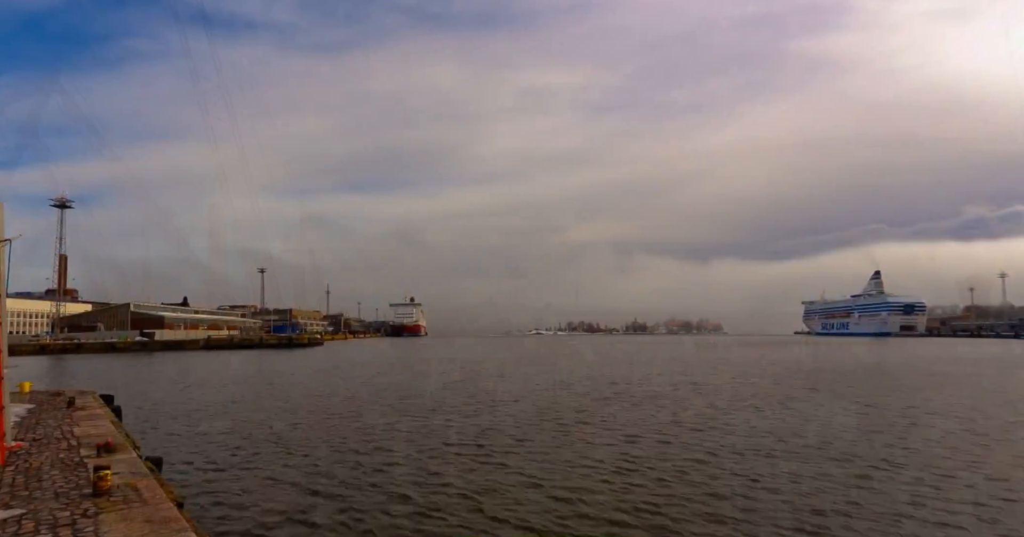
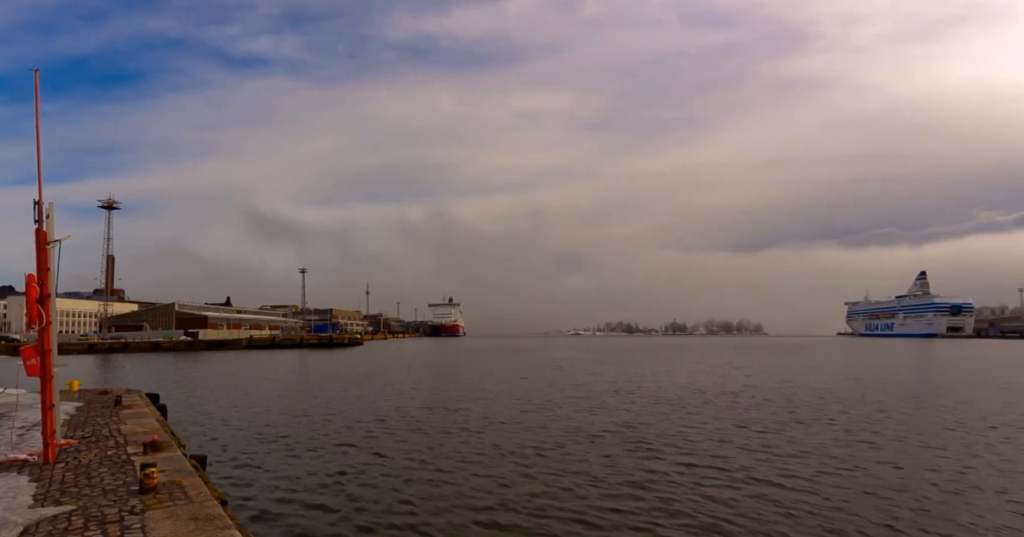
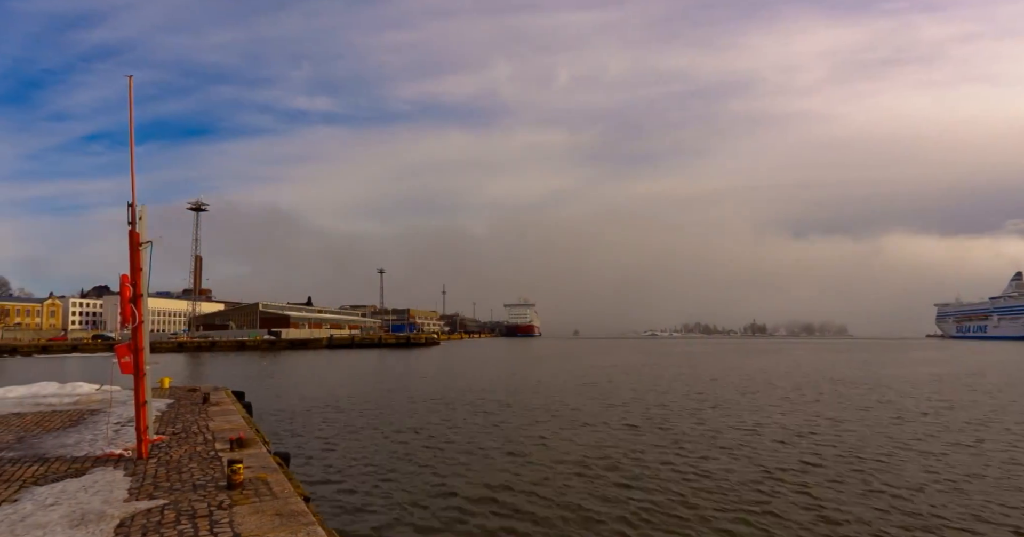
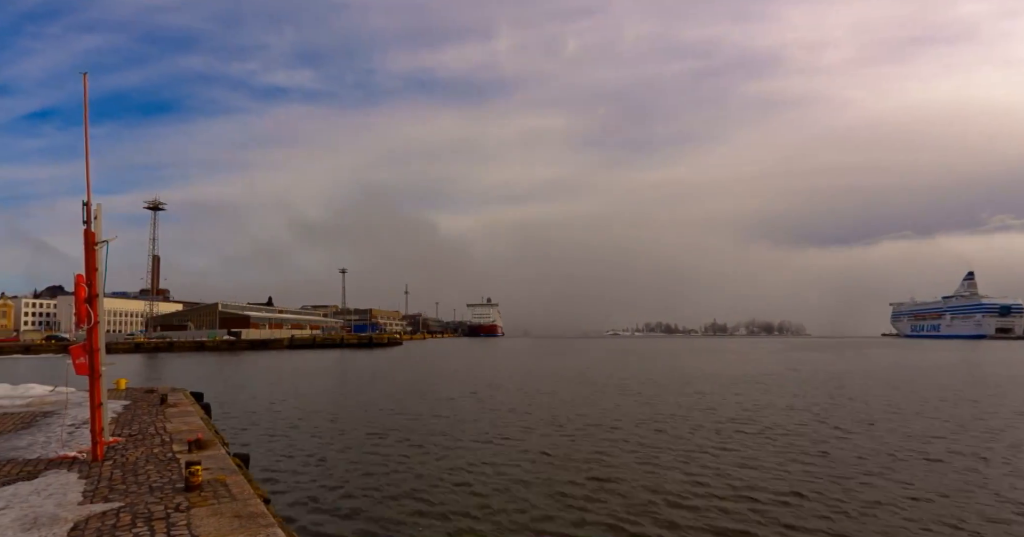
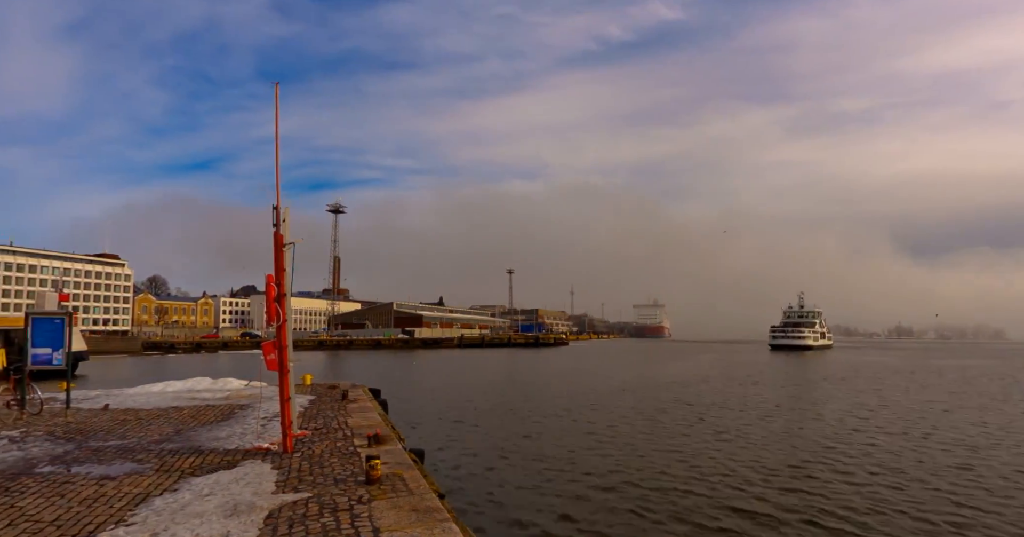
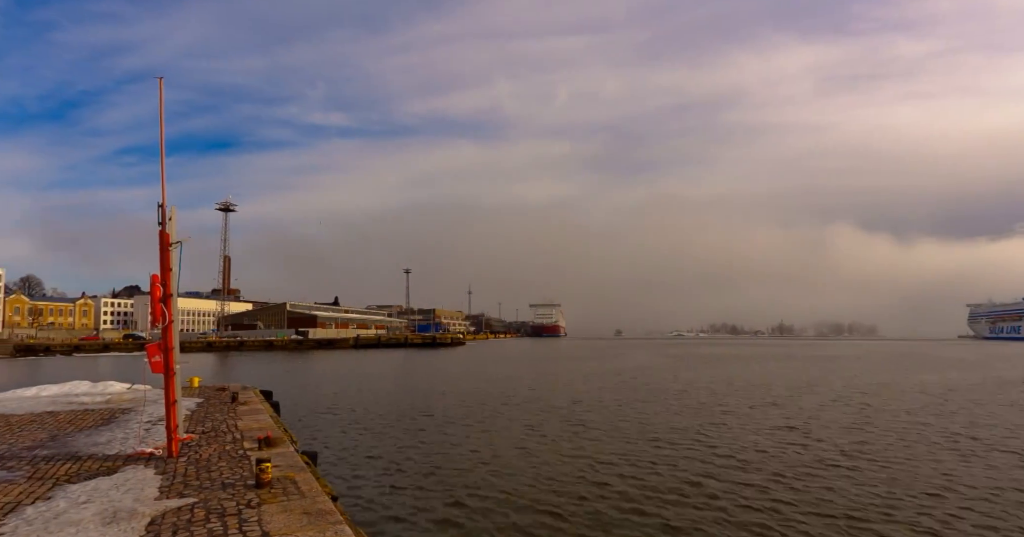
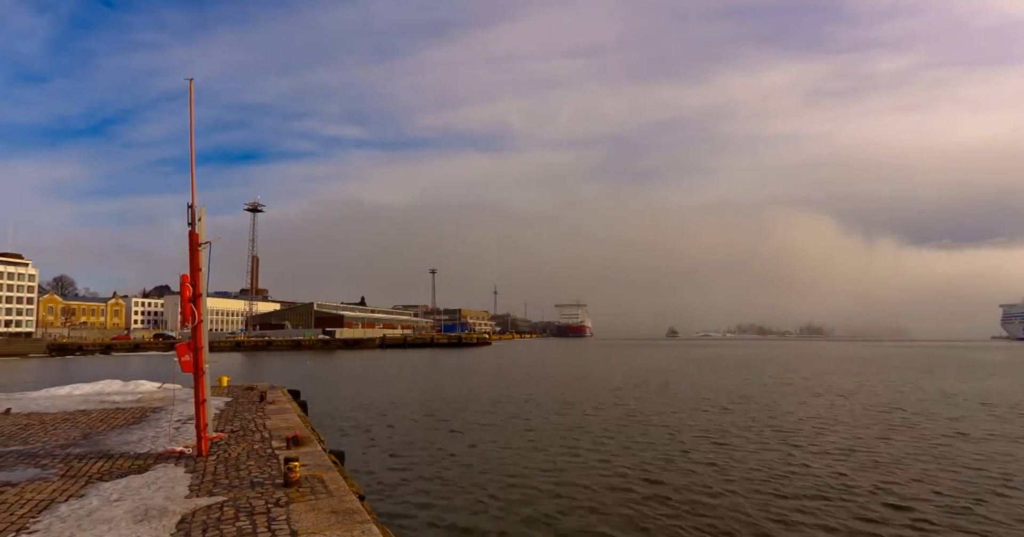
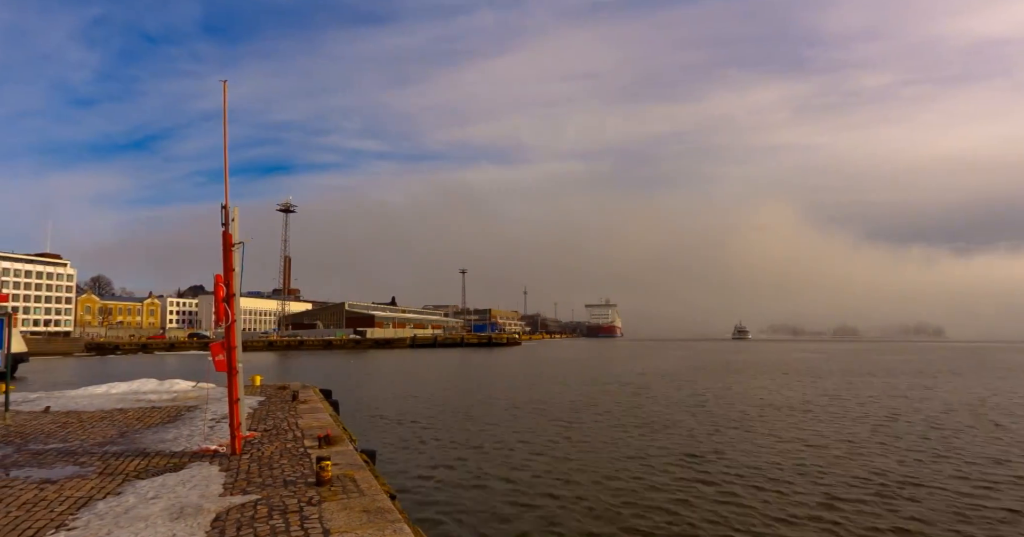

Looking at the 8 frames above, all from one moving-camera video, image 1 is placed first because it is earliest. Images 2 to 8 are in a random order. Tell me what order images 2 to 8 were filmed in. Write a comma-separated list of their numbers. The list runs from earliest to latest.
2, 4, 3, 6, 7, 8, 5
